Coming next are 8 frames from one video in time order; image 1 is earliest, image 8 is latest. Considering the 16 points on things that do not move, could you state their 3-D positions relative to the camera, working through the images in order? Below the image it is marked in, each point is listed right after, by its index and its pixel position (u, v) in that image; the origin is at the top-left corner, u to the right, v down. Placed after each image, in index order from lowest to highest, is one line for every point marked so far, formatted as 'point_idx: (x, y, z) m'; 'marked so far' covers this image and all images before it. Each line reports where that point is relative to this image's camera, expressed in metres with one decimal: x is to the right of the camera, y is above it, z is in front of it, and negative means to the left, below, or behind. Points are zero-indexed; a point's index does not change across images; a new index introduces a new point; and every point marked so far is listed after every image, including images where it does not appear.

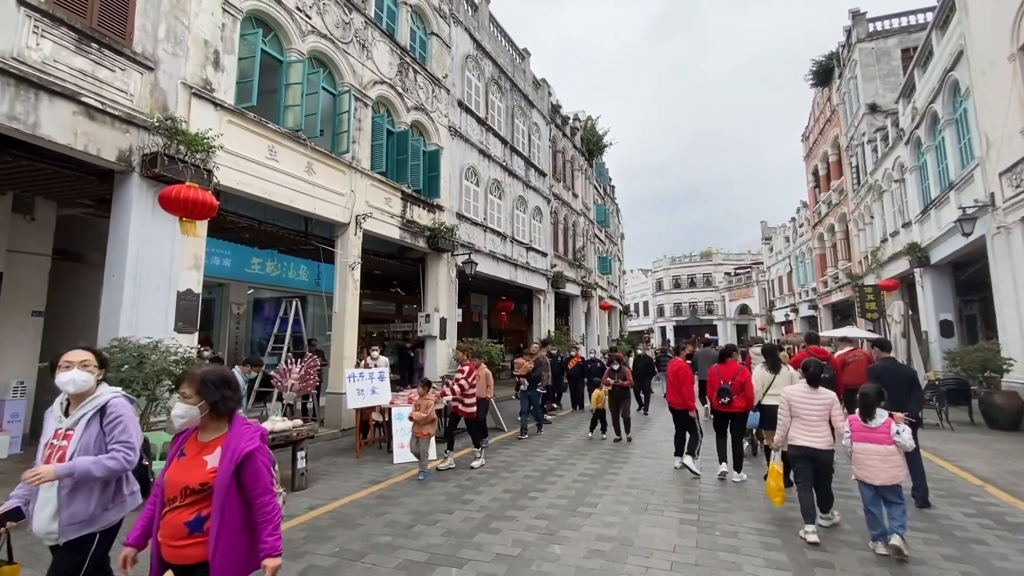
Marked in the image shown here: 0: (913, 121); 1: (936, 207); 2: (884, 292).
0: (+13.0, +5.4, +15.6) m
1: (+12.3, +2.3, +14.0) m
2: (+14.0, -0.2, +18.1) m
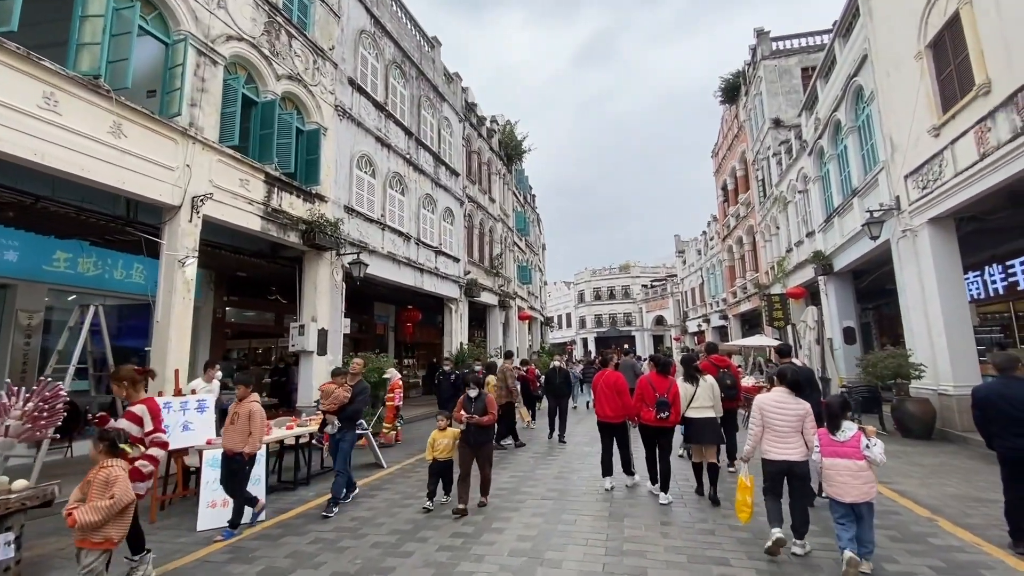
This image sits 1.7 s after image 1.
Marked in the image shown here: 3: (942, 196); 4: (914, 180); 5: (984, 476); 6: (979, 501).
0: (+10.0, +5.2, +16.0) m
1: (+9.6, +2.1, +14.1) m
2: (+10.6, -0.5, +18.4) m
3: (+7.9, +1.7, +8.8) m
4: (+8.2, +2.2, +9.8) m
5: (+6.0, -2.4, +6.1) m
6: (+5.0, -2.3, +5.1) m
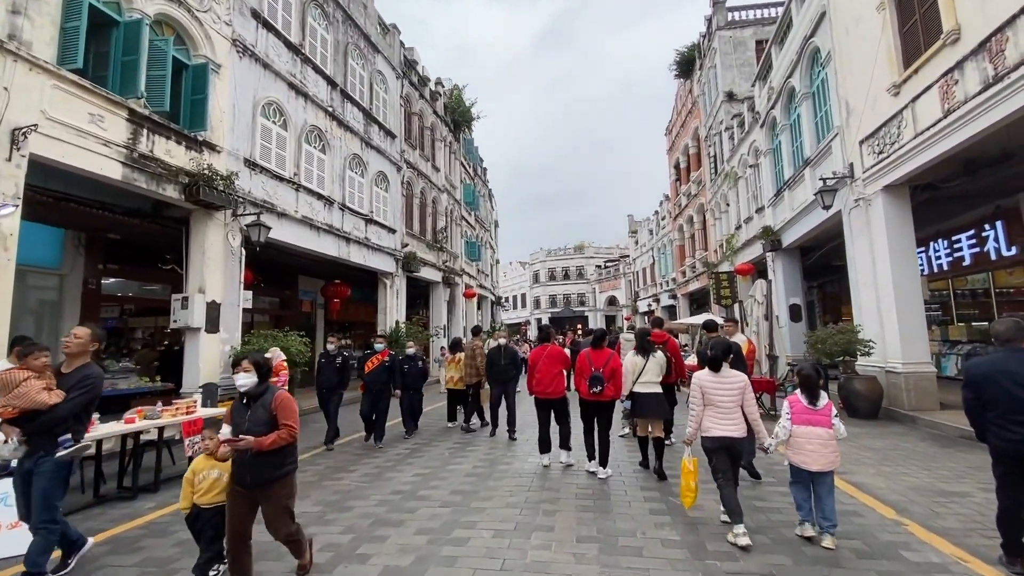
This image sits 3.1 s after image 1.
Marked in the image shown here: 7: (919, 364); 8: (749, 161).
0: (+8.2, +5.9, +15.4) m
1: (+7.8, +2.8, +13.6) m
2: (+8.5, +0.4, +18.1) m
3: (+6.6, +2.2, +8.2) m
4: (+6.8, +2.7, +9.2) m
5: (+4.9, -2.0, +5.5) m
6: (+4.0, -1.9, +4.4) m
7: (+7.2, -1.3, +8.5) m
8: (+8.9, +4.7, +18.1) m
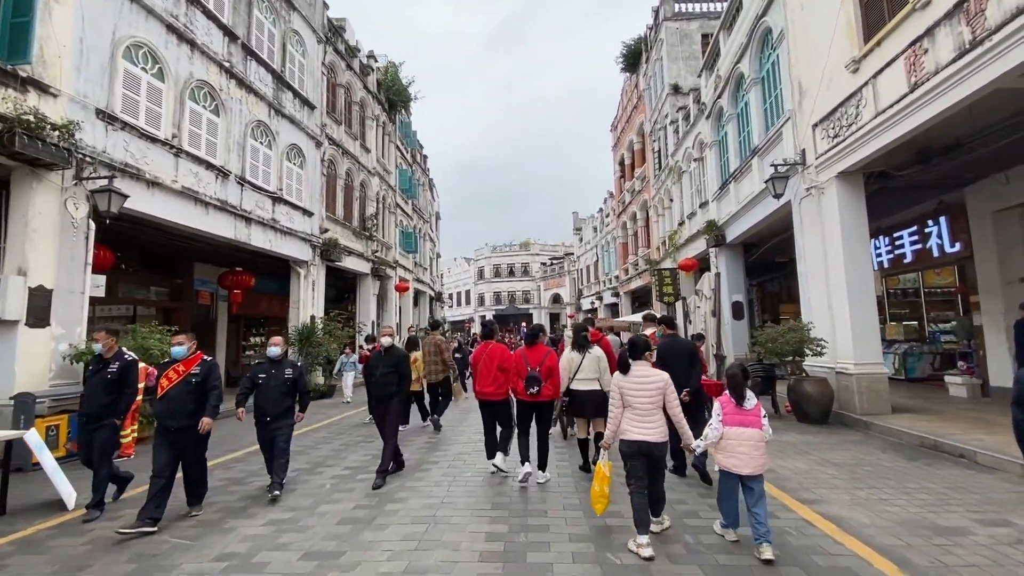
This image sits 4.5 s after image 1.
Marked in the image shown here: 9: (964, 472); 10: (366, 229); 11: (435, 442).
0: (+6.2, +6.0, +14.8) m
1: (+6.0, +2.9, +13.0) m
2: (+6.2, +0.5, +17.6) m
3: (+5.4, +2.3, +7.6) m
4: (+5.5, +2.8, +8.5) m
5: (+4.0, -1.9, +4.7) m
6: (+3.2, -1.8, +3.5) m
7: (+5.9, -1.3, +7.9) m
8: (+6.6, +4.8, +17.6) m
9: (+4.7, -1.9, +5.0) m
10: (-5.7, +2.3, +18.6) m
11: (-1.2, -2.4, +7.4) m
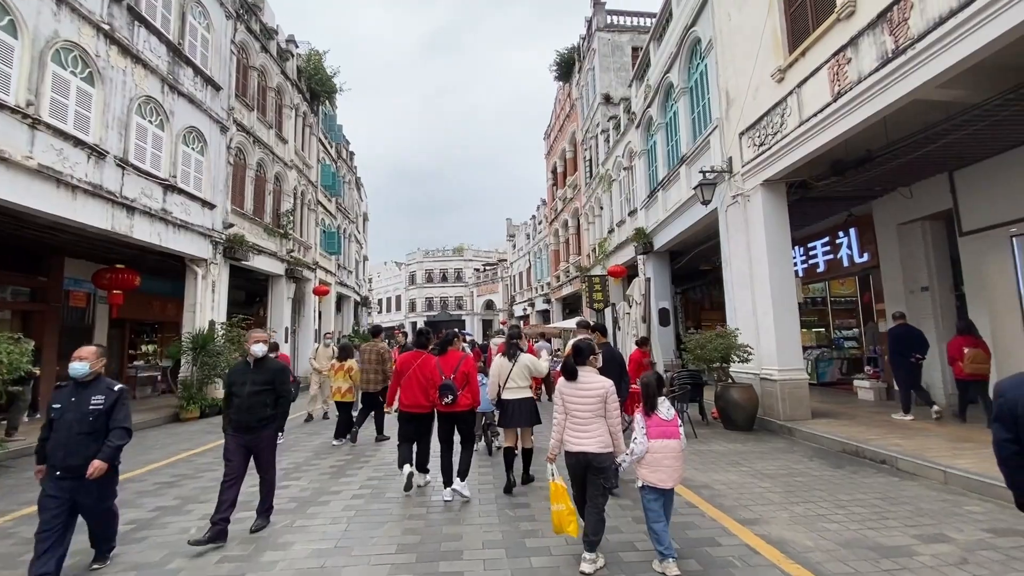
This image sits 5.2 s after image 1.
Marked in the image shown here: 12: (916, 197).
0: (+4.1, +5.8, +15.0) m
1: (+4.1, +2.8, +13.2) m
2: (+3.6, +0.3, +17.6) m
3: (+4.3, +2.2, +7.6) m
4: (+4.2, +2.7, +8.6) m
5: (+3.2, -2.0, +4.6) m
6: (+2.6, -1.8, +3.3) m
7: (+4.7, -1.4, +8.0) m
8: (+4.1, +4.6, +17.8) m
9: (+3.9, -2.0, +5.0) m
10: (-8.3, +2.2, +17.1) m
11: (-2.3, -2.4, +6.5) m
12: (+7.3, +1.6, +8.7) m
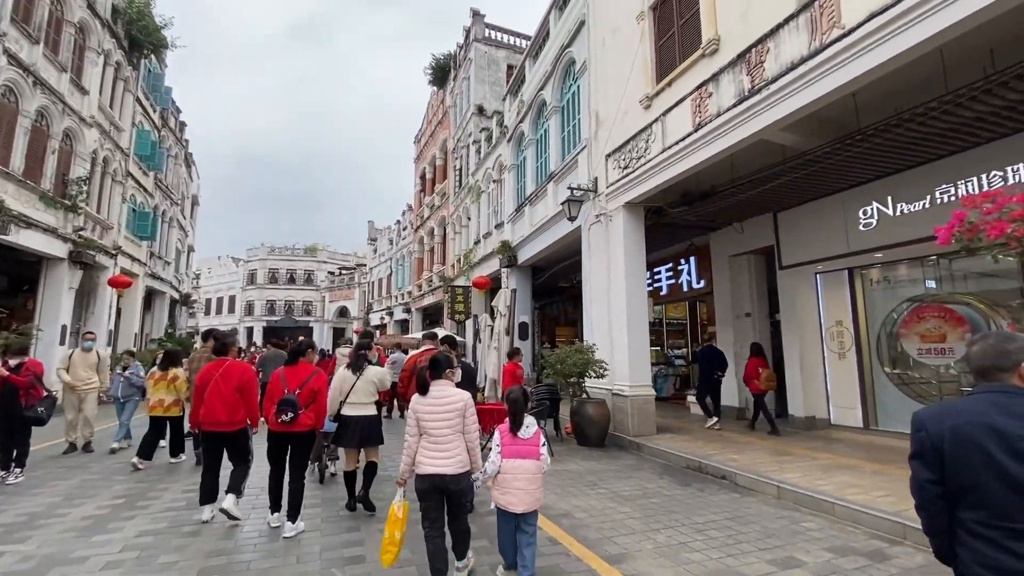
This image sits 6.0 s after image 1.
0: (+0.2, +5.4, +15.1) m
1: (+0.5, +2.4, +13.2) m
2: (-1.4, -0.1, +17.3) m
3: (+2.2, +1.9, +7.9) m
4: (+1.9, +2.4, +8.9) m
5: (+1.8, -2.1, +4.6) m
6: (+1.5, -1.9, +3.1) m
7: (+2.3, -1.7, +8.3) m
8: (-0.7, +4.1, +17.7) m
9: (+2.3, -2.2, +5.1) m
10: (-12.5, +2.6, +13.5) m
11: (-4.1, -2.2, +4.8) m
12: (+4.7, +1.1, +9.8) m
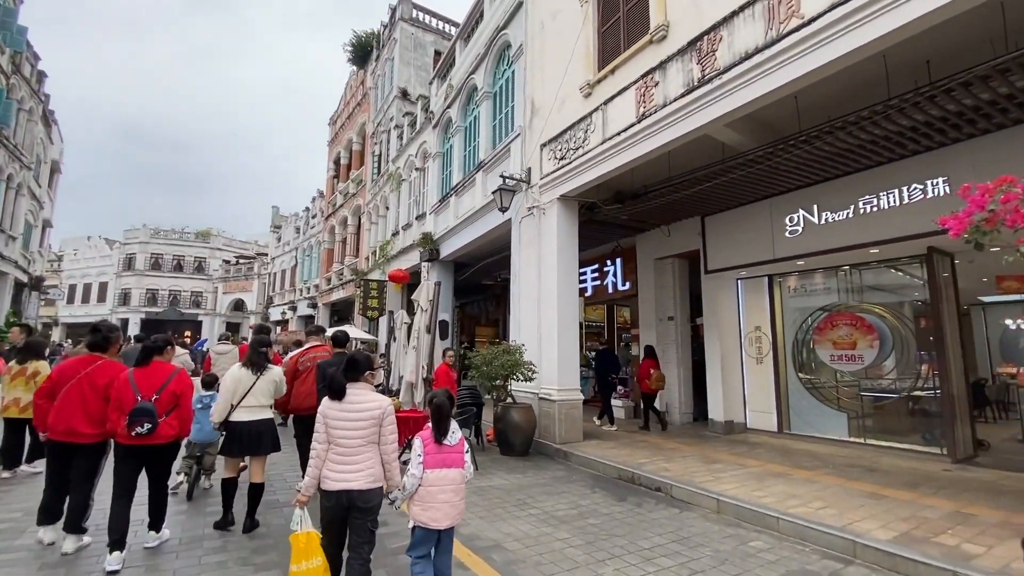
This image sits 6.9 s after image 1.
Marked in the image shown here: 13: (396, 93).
0: (-2.0, +5.5, +14.2) m
1: (-1.4, +2.5, +12.4) m
2: (-4.1, 0.0, +16.1) m
3: (+1.1, +1.9, +7.5) m
4: (+0.7, +2.4, +8.4) m
5: (+1.1, -2.1, +4.1) m
6: (+1.1, -1.9, +2.6) m
7: (+1.0, -1.7, +7.8) m
8: (-3.3, +4.3, +16.6) m
9: (+1.6, -2.2, +4.7) m
10: (-14.3, +3.2, +10.4) m
11: (-4.7, -2.0, +3.4) m
12: (+3.3, +1.1, +9.7) m
13: (-4.6, +7.8, +19.2) m
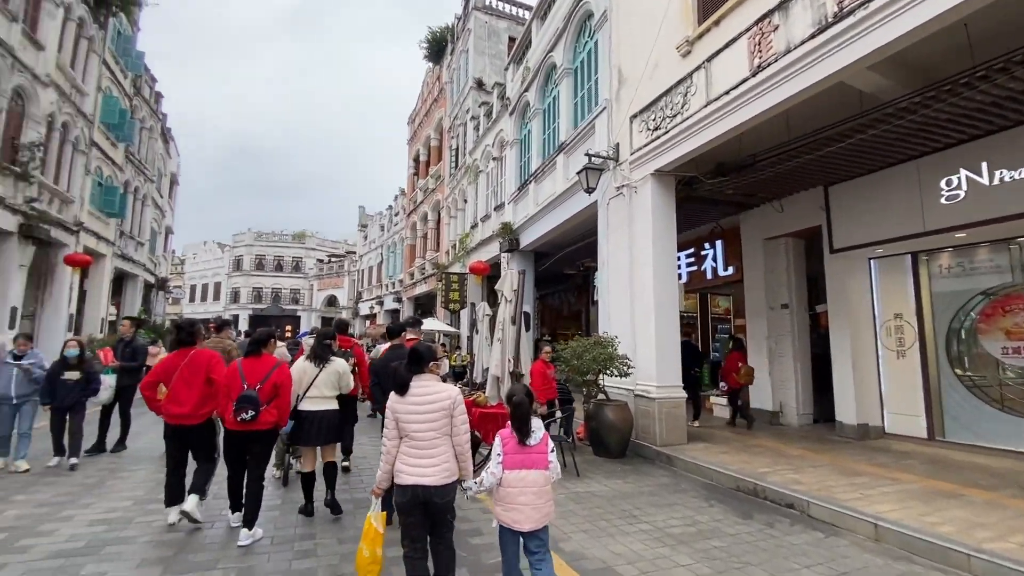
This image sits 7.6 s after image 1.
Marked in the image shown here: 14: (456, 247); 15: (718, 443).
0: (+0.3, +5.8, +13.7) m
1: (+0.6, +2.7, +11.9) m
2: (-1.4, +0.3, +16.0) m
3: (+2.3, +2.1, +6.7) m
4: (+2.0, +2.6, +7.6) m
5: (+1.9, -1.9, +3.3) m
6: (+1.7, -1.8, +1.9) m
7: (+2.3, -1.5, +7.0) m
8: (-0.7, +4.6, +16.4) m
9: (+2.5, -2.0, +3.9) m
10: (-12.4, +3.1, +12.0) m
11: (-3.9, -2.0, +3.5) m
12: (+4.8, +1.4, +8.5) m
13: (-1.6, +8.1, +19.1) m
14: (-2.3, +1.7, +19.6) m
15: (+3.0, -2.3, +7.1) m
